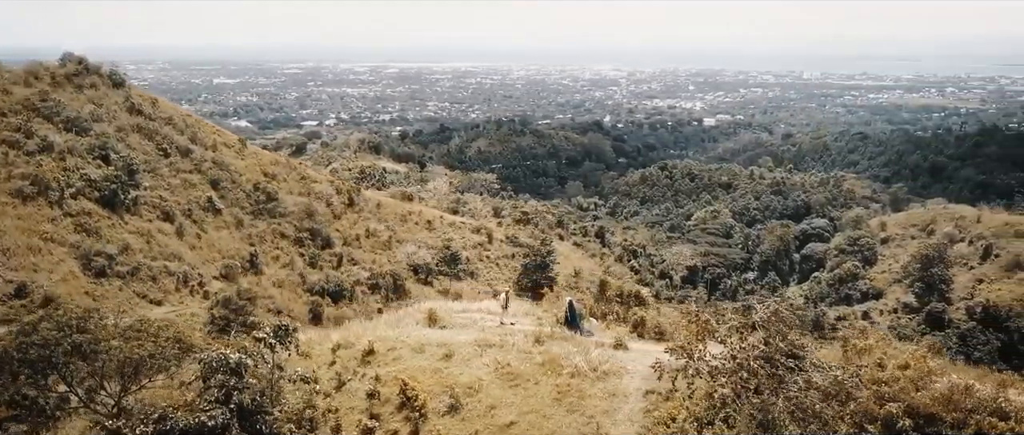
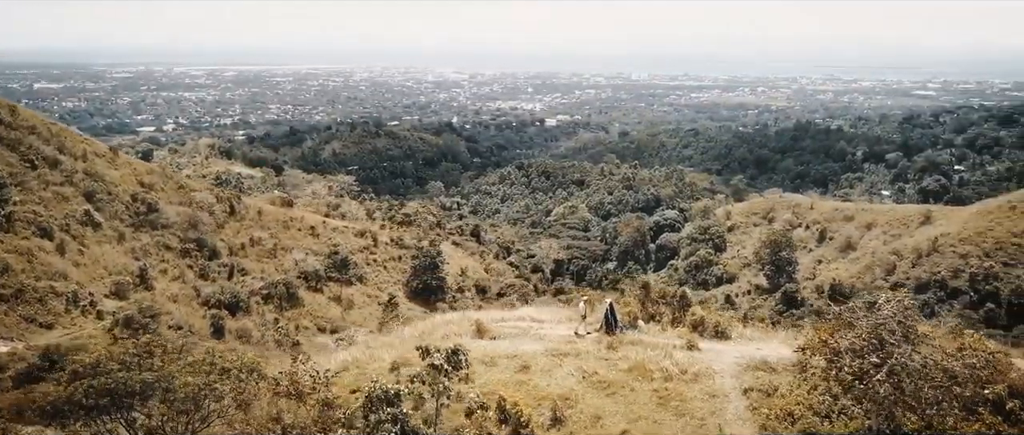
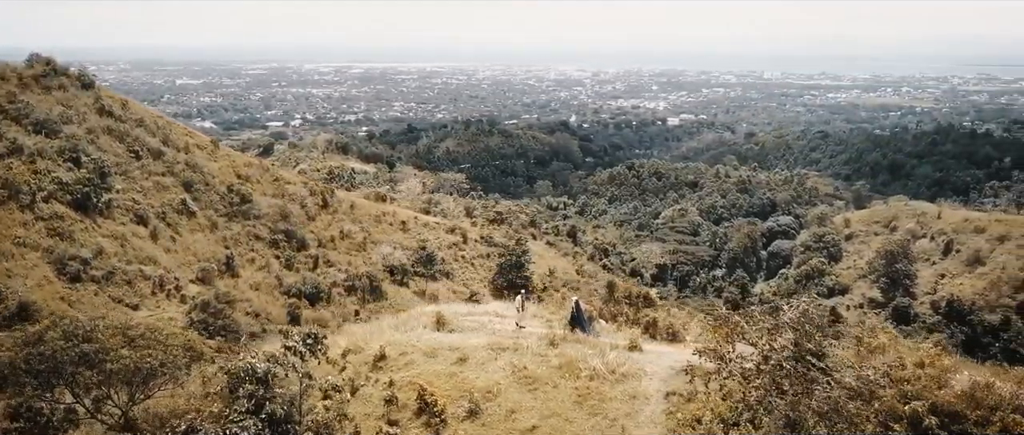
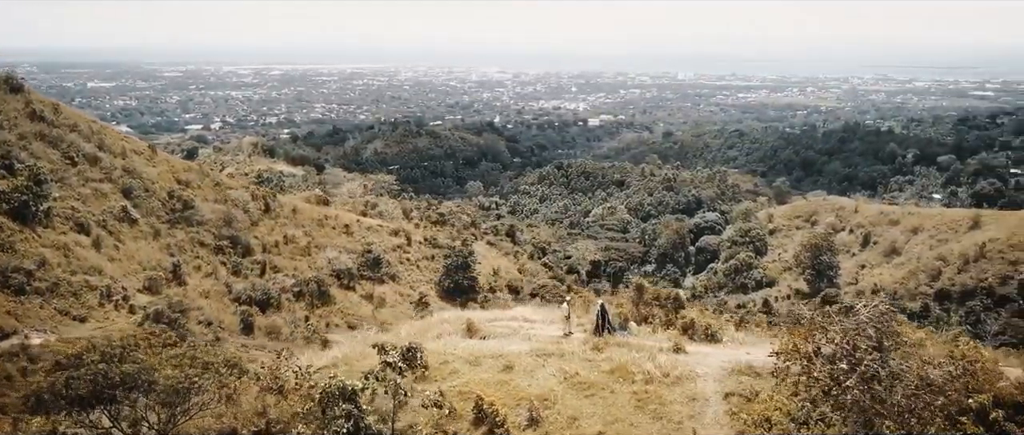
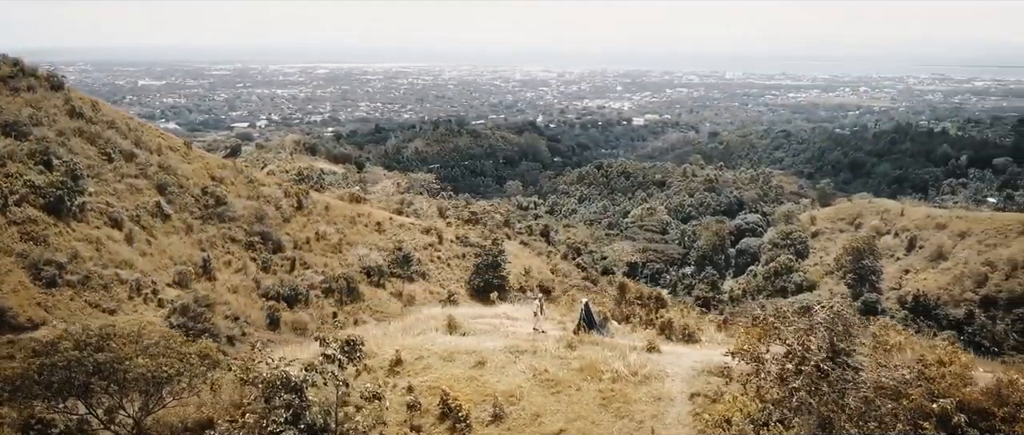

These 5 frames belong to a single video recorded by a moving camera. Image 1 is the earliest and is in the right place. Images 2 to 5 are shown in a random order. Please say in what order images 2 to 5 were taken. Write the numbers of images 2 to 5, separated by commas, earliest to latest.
3, 5, 4, 2
